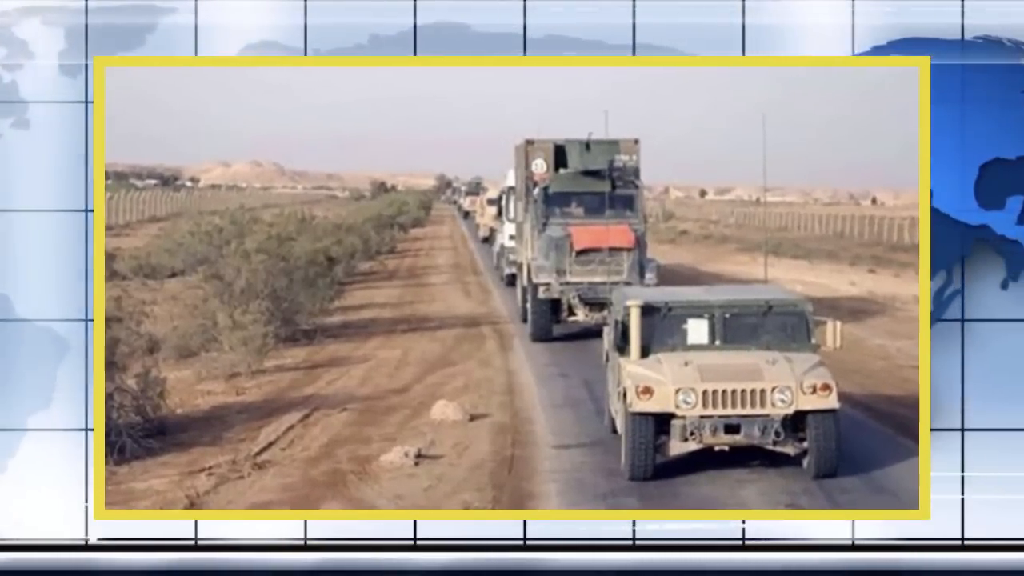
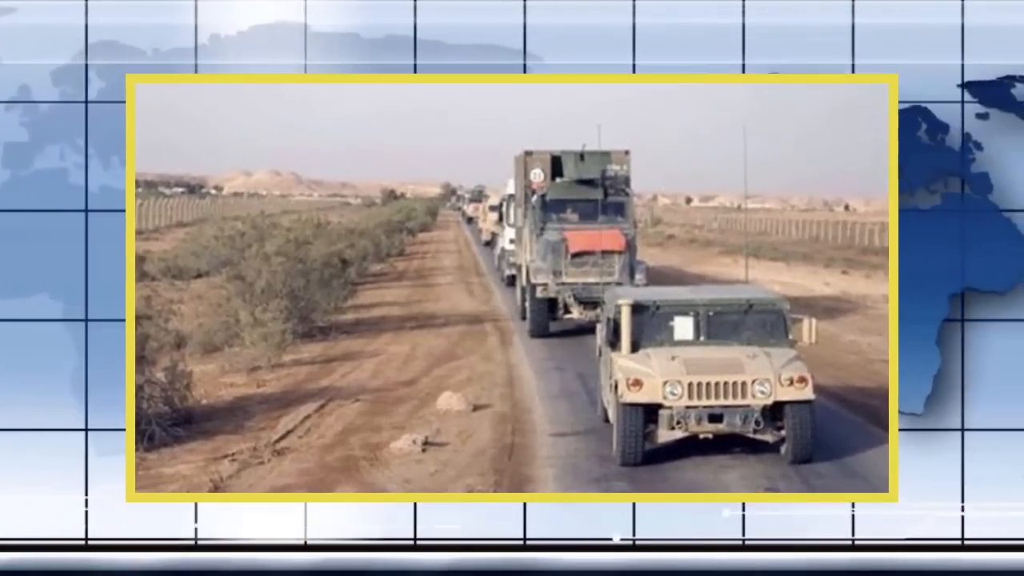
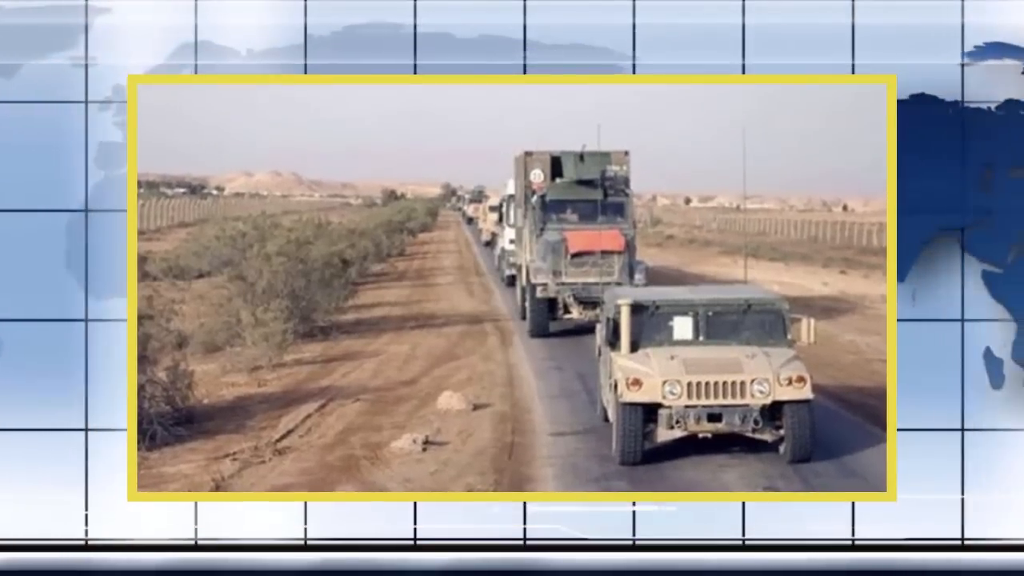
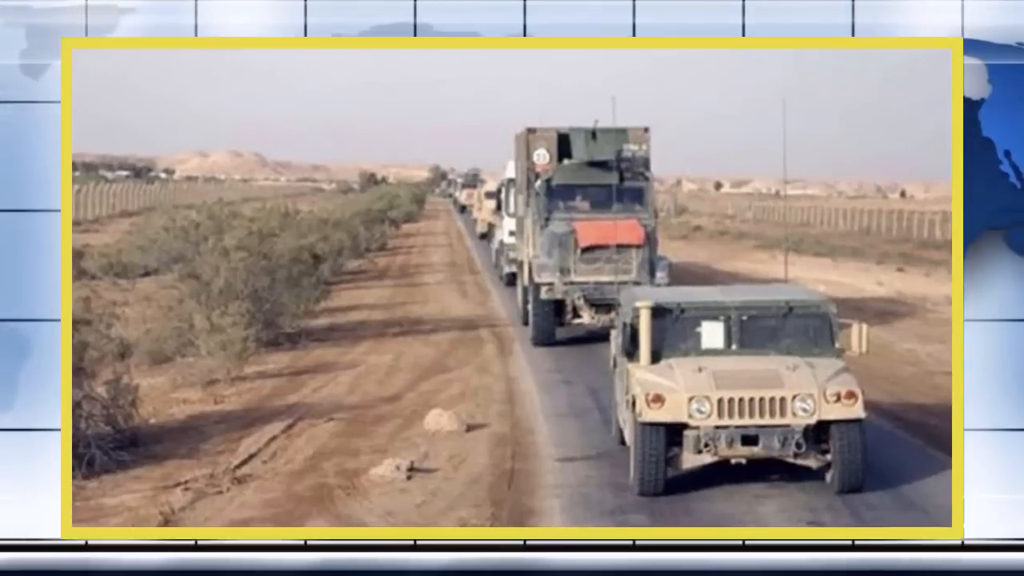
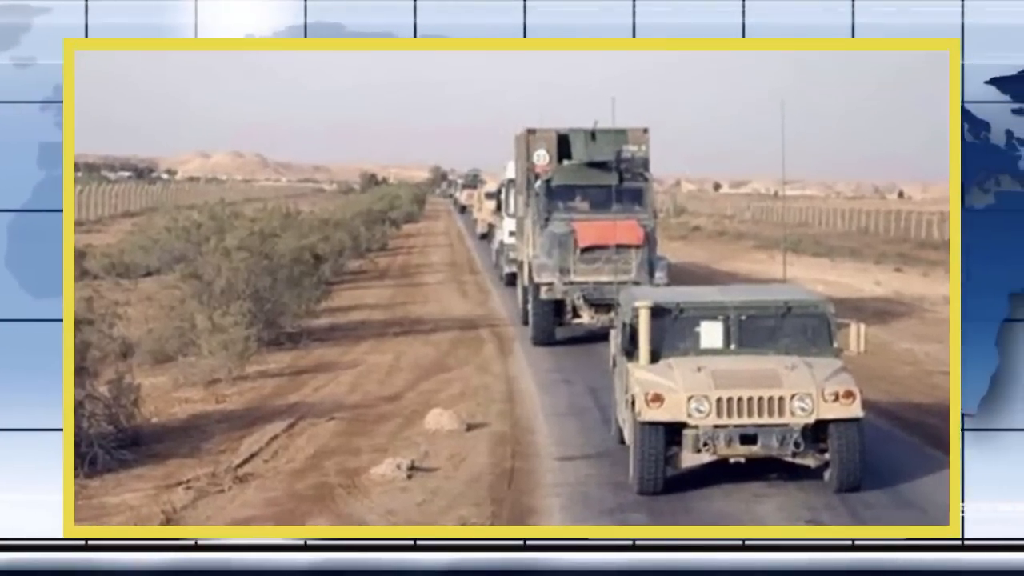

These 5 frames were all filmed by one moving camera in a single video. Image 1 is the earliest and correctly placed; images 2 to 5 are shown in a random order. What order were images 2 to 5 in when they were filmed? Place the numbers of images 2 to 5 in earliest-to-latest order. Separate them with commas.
4, 3, 5, 2
